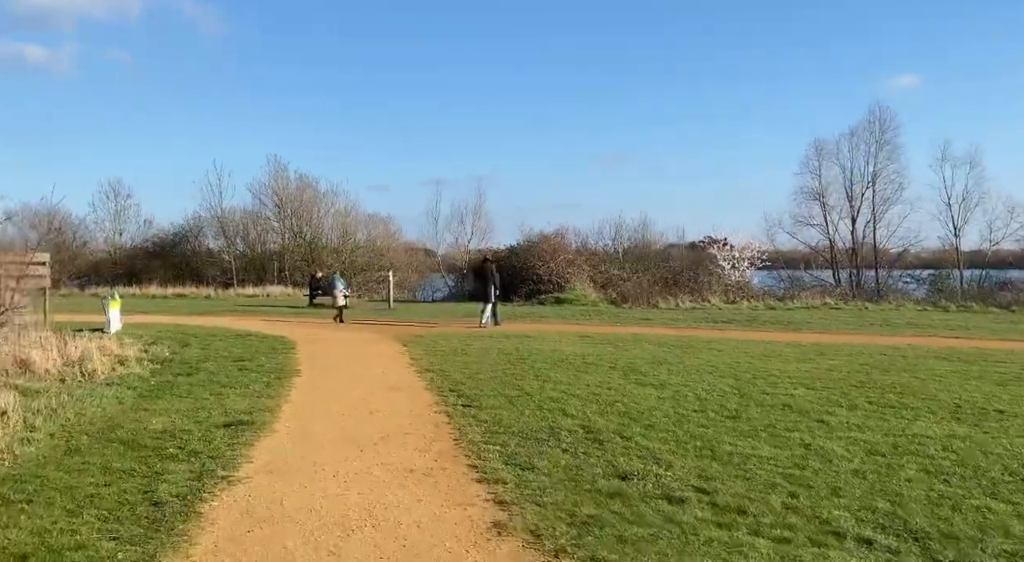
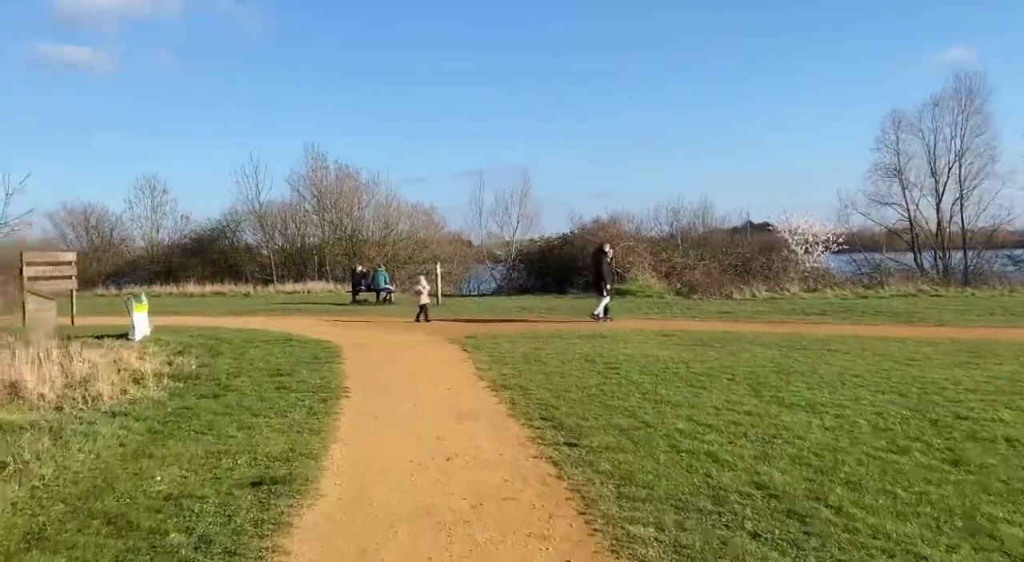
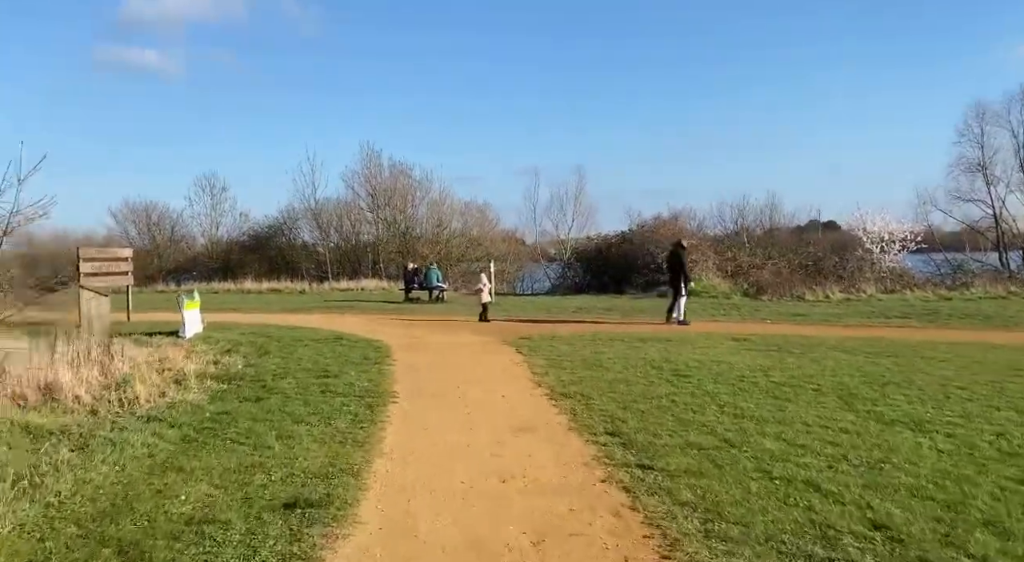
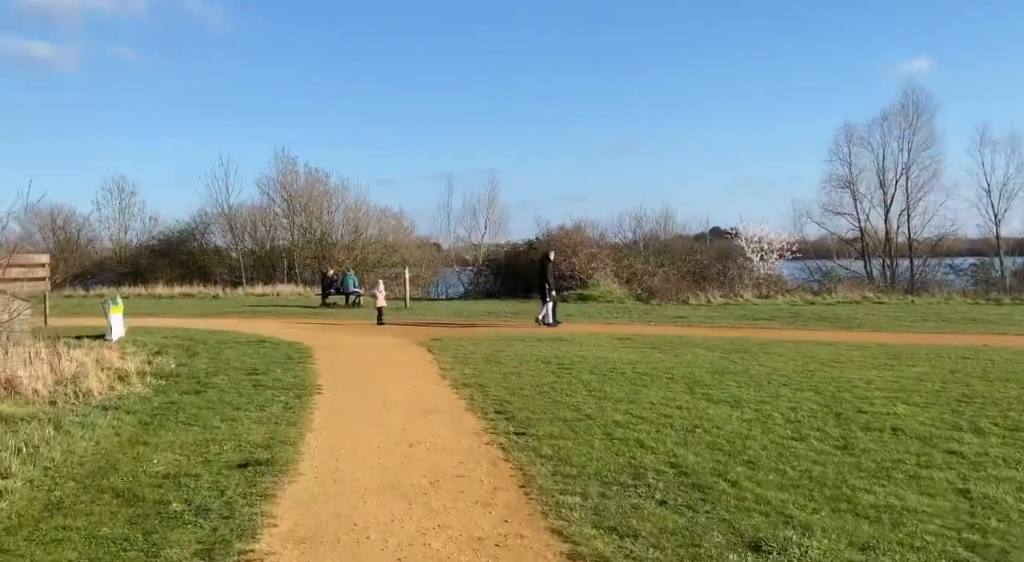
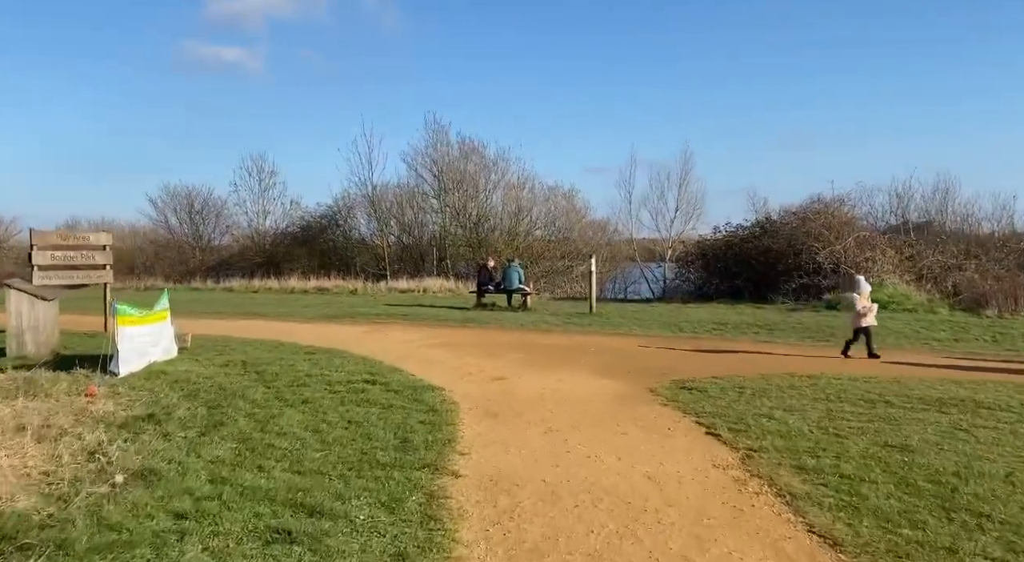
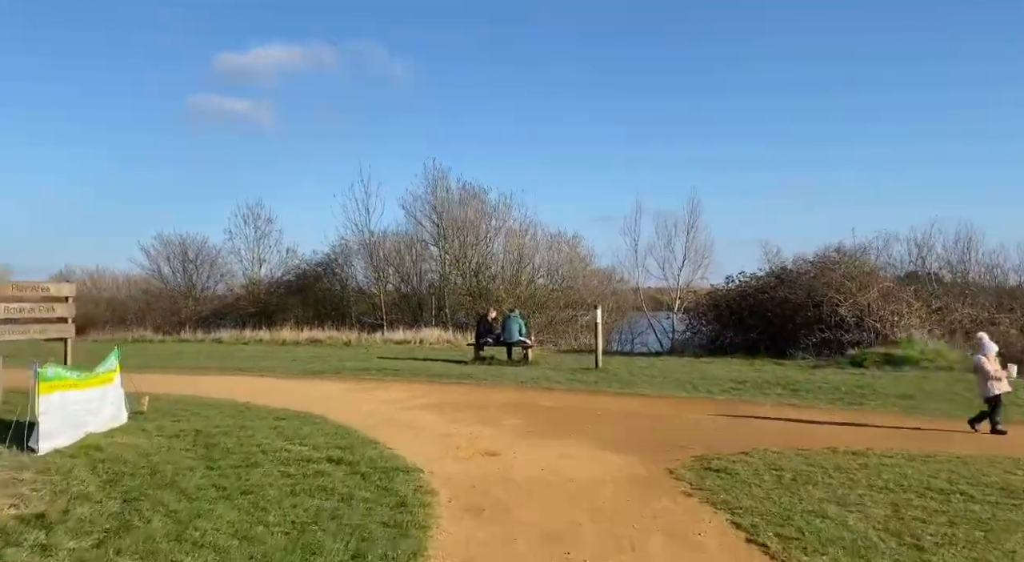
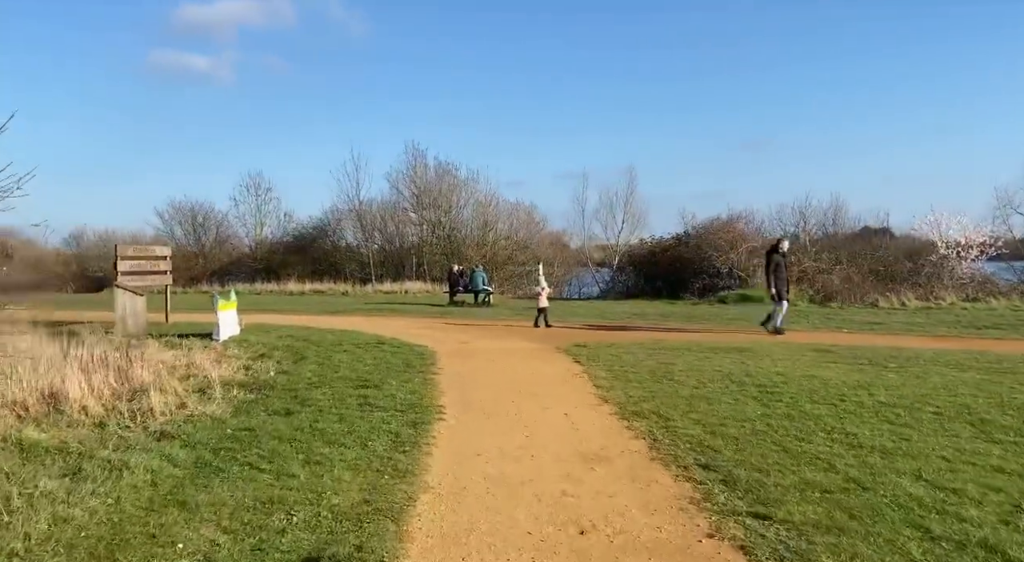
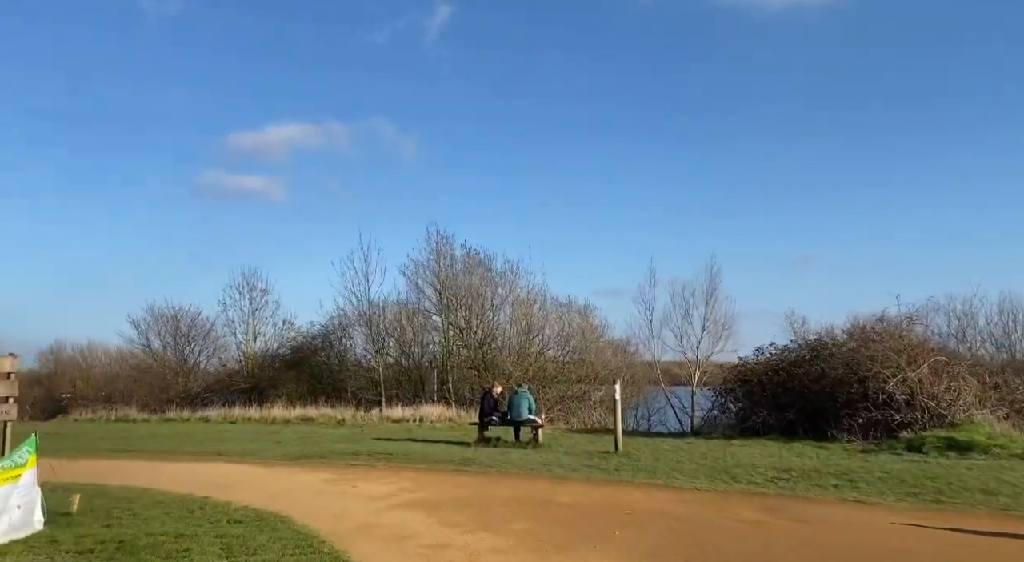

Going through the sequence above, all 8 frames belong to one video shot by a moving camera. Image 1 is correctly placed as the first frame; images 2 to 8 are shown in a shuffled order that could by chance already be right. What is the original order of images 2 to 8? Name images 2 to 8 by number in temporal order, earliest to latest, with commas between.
4, 2, 3, 7, 5, 6, 8
